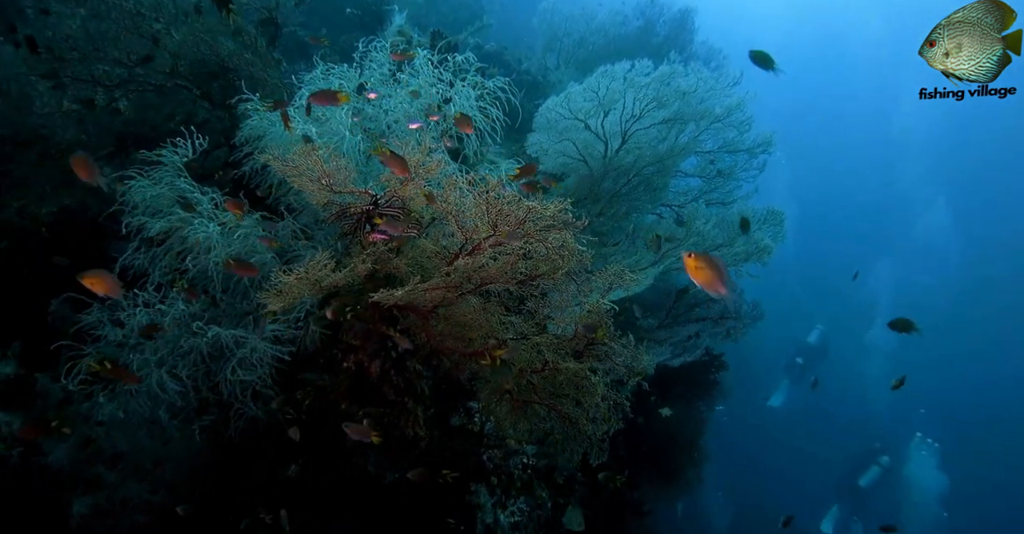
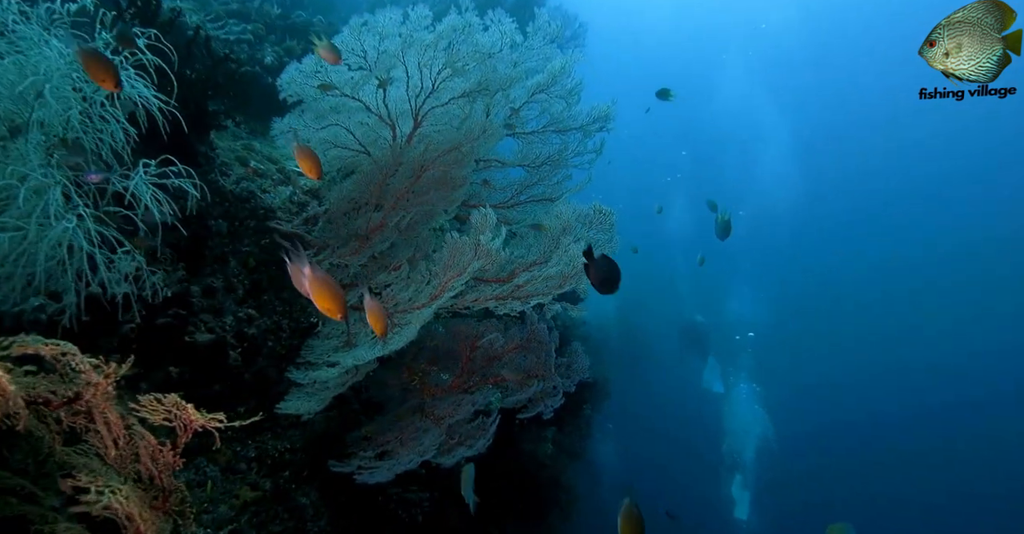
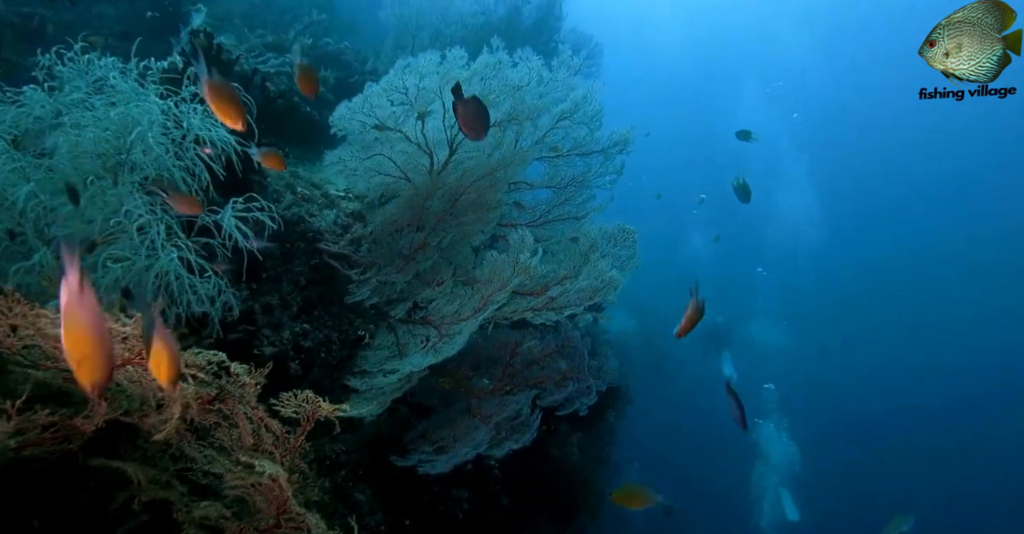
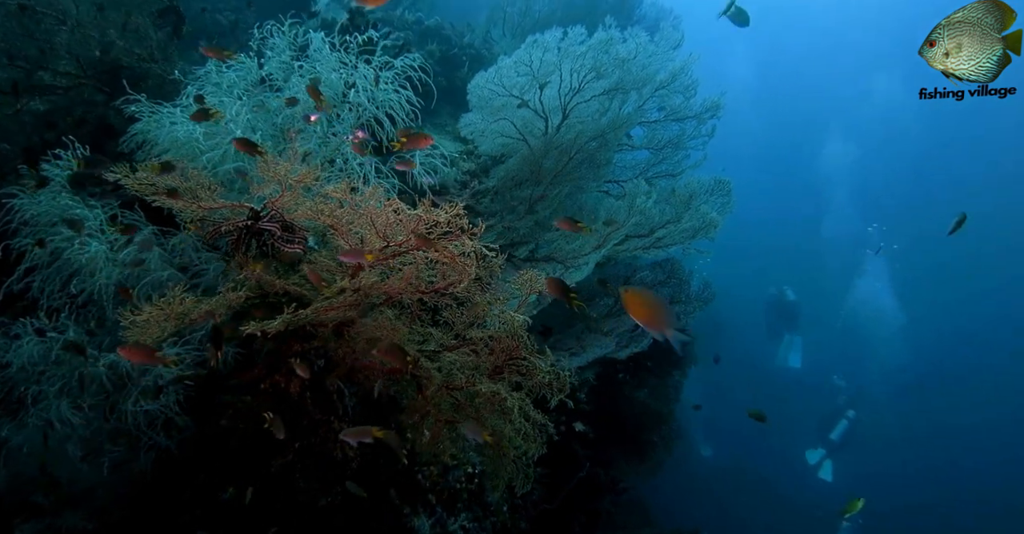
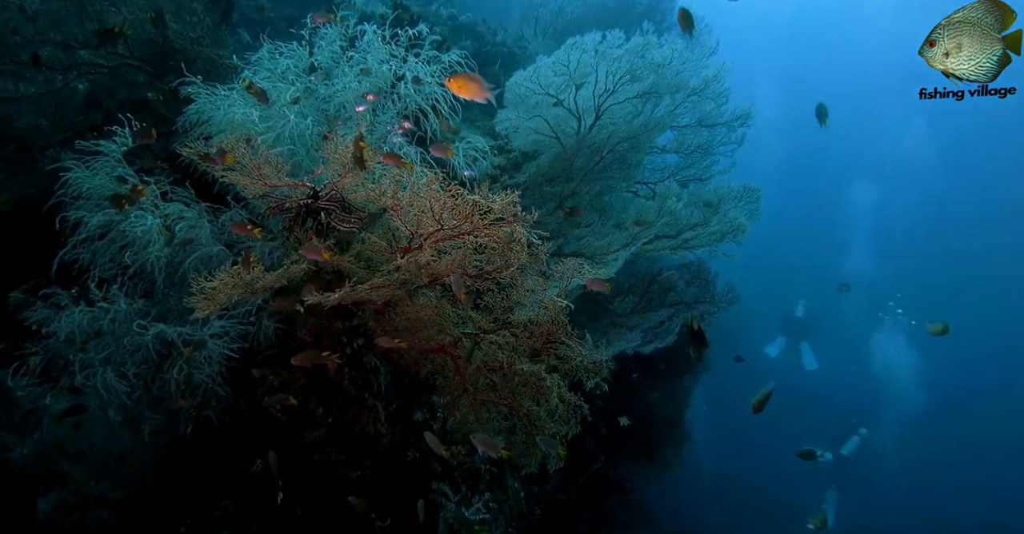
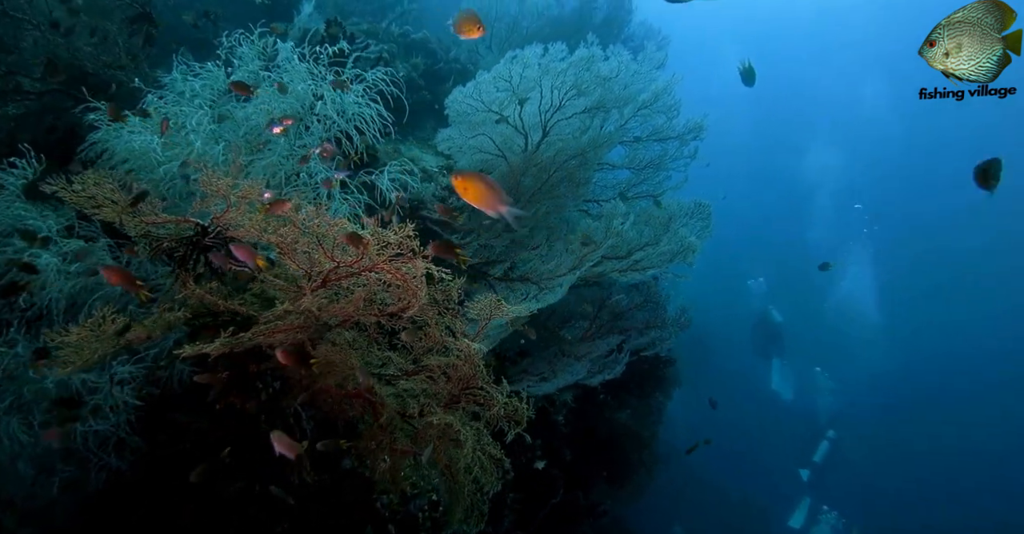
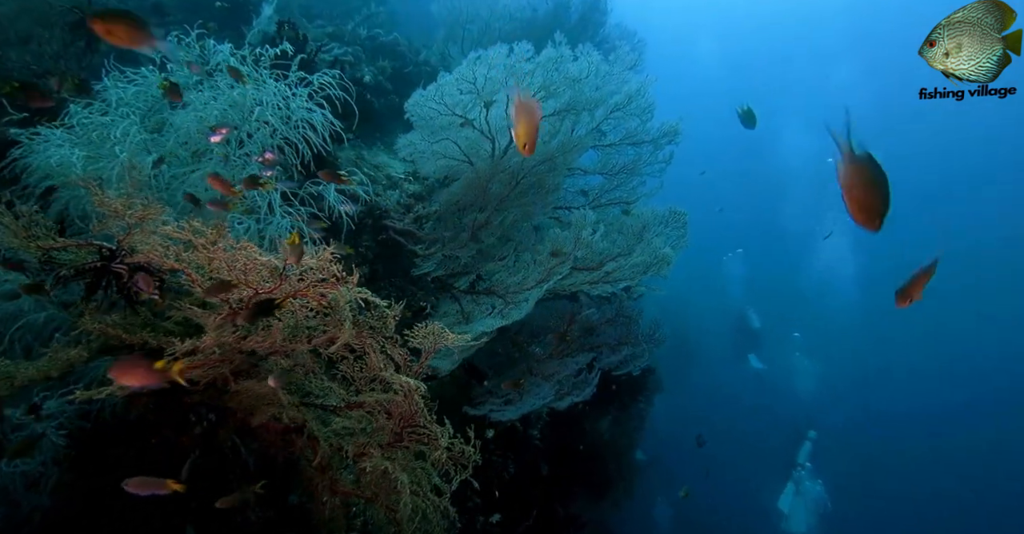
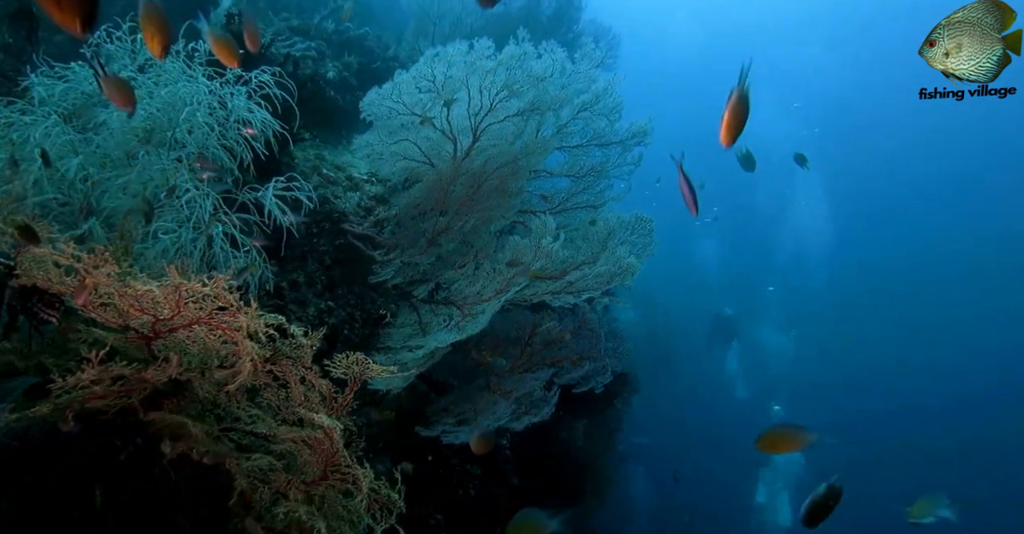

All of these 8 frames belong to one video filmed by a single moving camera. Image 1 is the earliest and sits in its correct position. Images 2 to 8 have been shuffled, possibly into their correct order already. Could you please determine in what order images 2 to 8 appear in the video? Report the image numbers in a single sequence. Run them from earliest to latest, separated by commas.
5, 4, 6, 7, 8, 3, 2
